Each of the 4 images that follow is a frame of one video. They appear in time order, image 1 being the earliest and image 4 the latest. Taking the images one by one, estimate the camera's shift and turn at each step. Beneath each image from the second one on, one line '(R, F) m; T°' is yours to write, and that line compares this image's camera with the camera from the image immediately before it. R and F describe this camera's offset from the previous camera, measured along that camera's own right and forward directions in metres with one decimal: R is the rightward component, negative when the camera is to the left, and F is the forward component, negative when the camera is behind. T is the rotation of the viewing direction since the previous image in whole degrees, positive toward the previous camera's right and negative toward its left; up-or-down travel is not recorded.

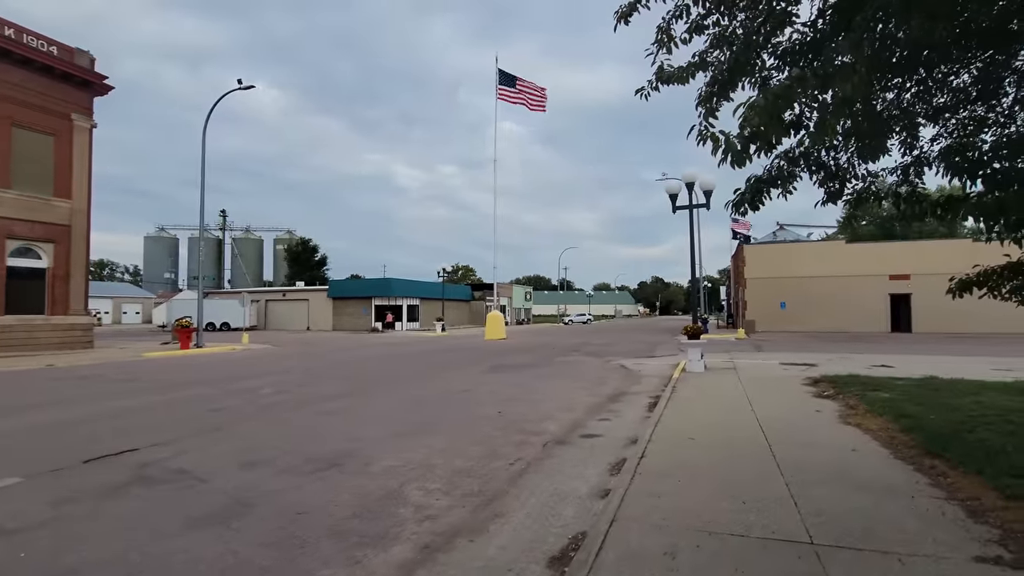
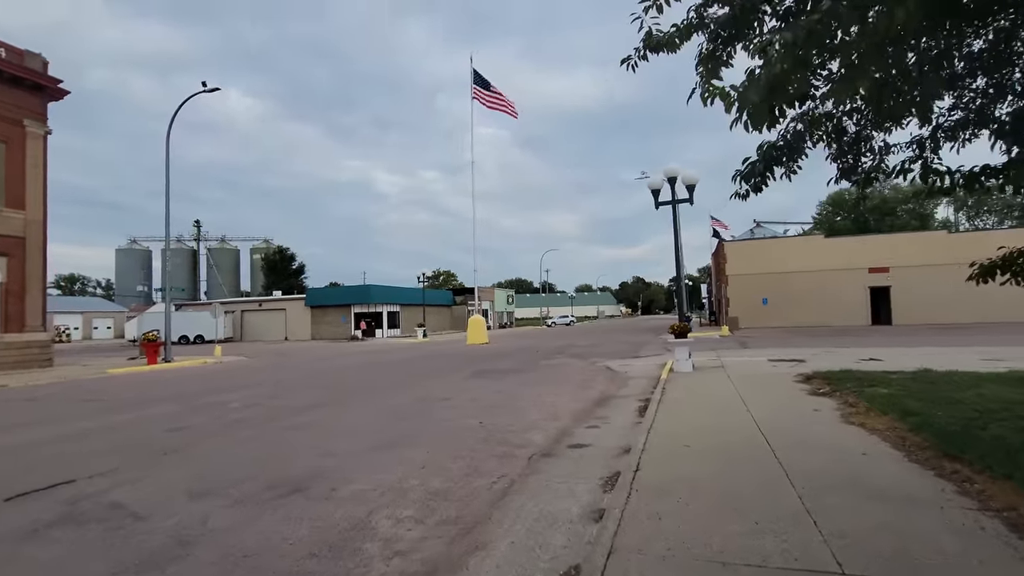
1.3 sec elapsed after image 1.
(0.0, +0.6) m; +2°
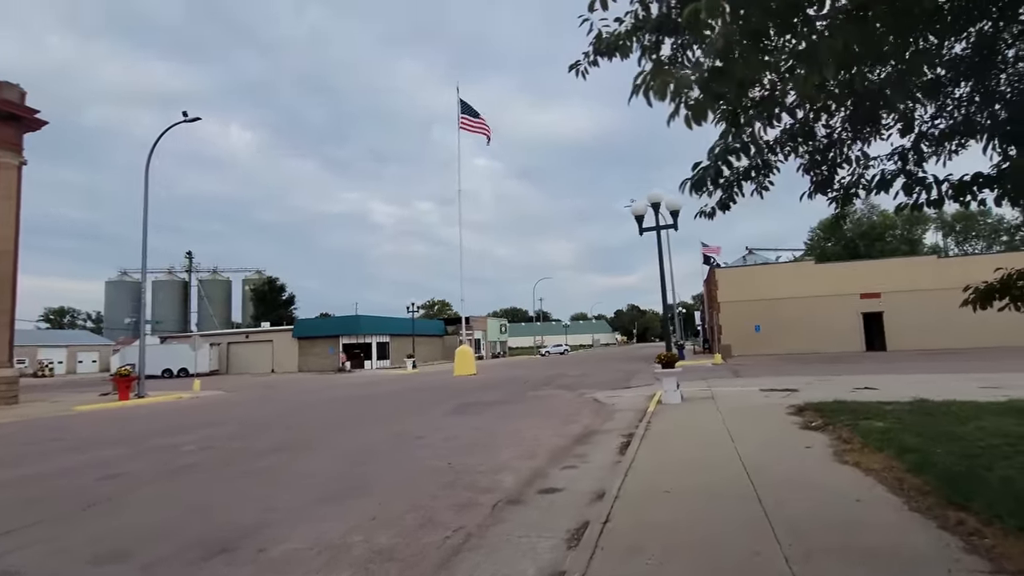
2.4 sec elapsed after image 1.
(+0.3, +0.5) m; 0°
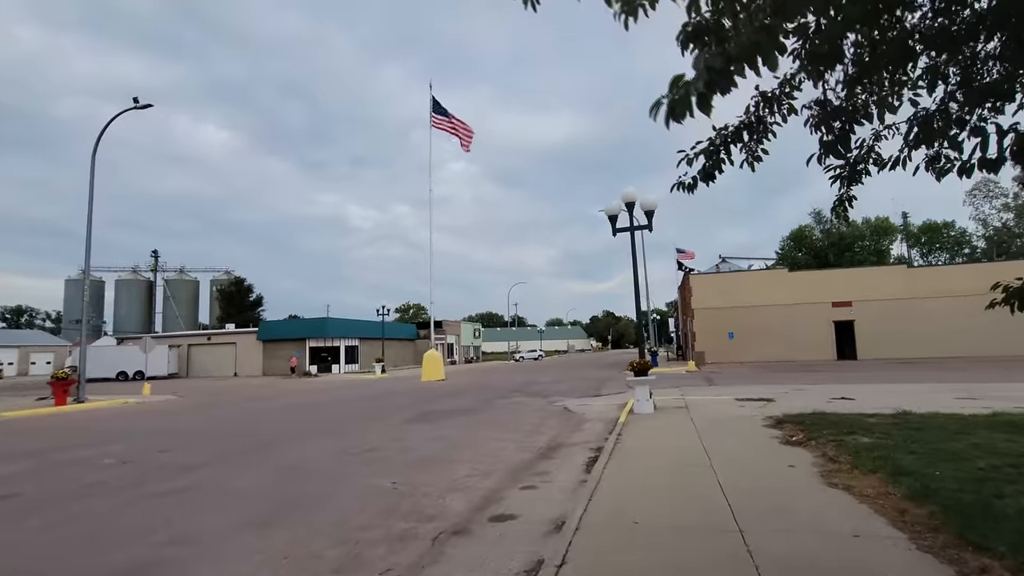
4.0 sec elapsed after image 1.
(+0.2, +0.9) m; +2°
